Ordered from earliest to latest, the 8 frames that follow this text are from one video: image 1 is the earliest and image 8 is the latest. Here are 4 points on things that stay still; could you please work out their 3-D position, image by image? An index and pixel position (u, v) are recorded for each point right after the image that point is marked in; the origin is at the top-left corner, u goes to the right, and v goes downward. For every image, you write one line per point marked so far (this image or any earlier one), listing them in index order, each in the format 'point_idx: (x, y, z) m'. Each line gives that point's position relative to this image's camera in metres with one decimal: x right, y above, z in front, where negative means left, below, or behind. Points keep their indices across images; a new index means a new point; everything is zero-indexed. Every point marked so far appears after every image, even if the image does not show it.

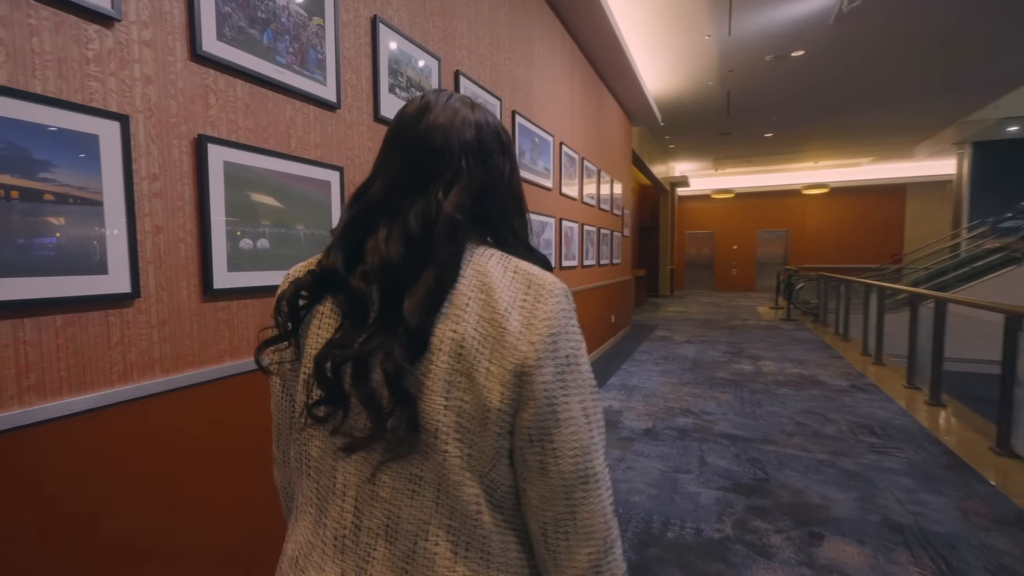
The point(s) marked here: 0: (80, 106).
0: (-1.3, +0.5, +1.4) m
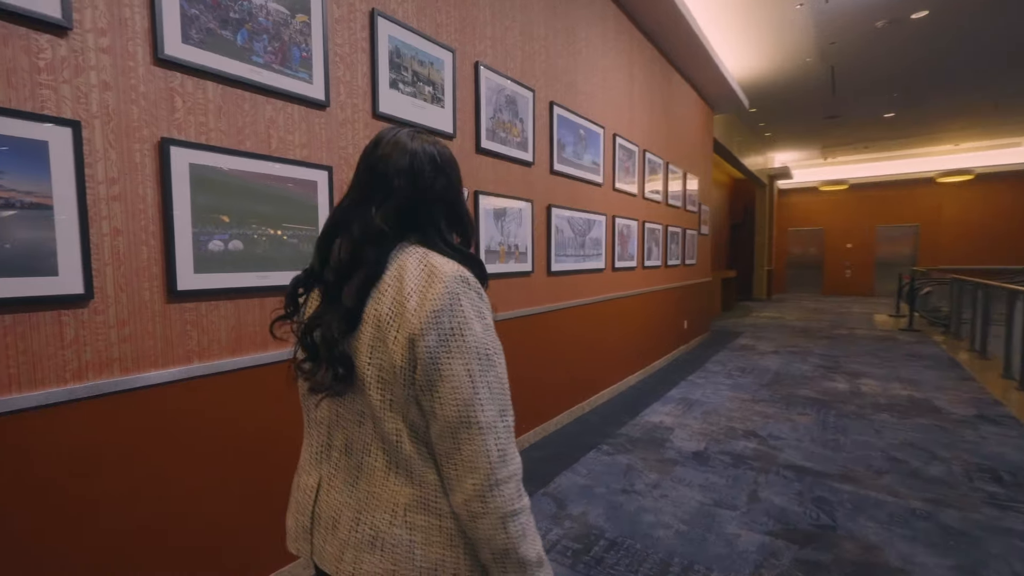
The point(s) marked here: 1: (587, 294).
0: (-1.5, +0.5, +1.4) m
1: (+0.8, -0.1, +4.7) m
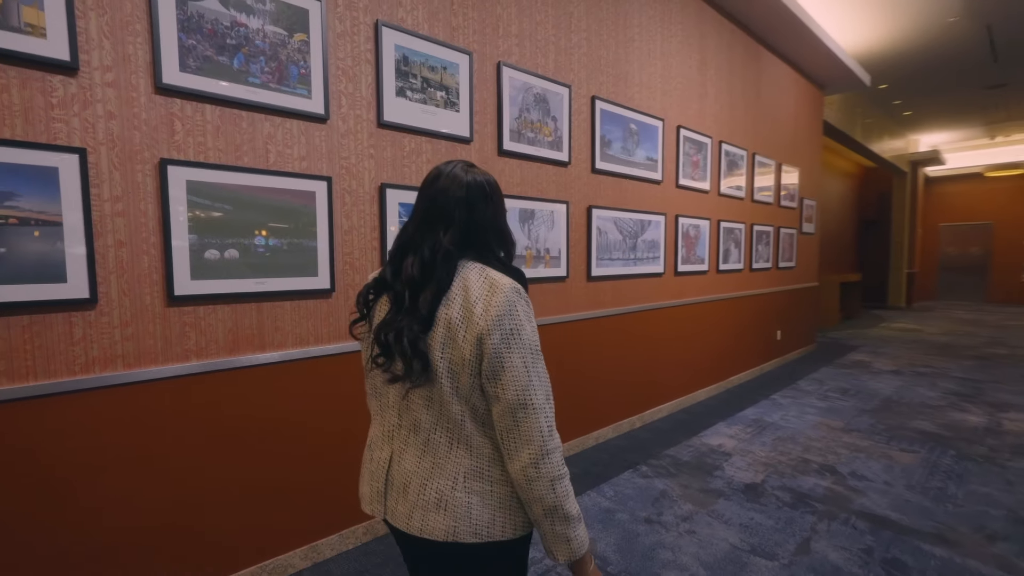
0: (-1.7, +0.5, +1.7) m
1: (+1.2, -0.1, +4.4) m
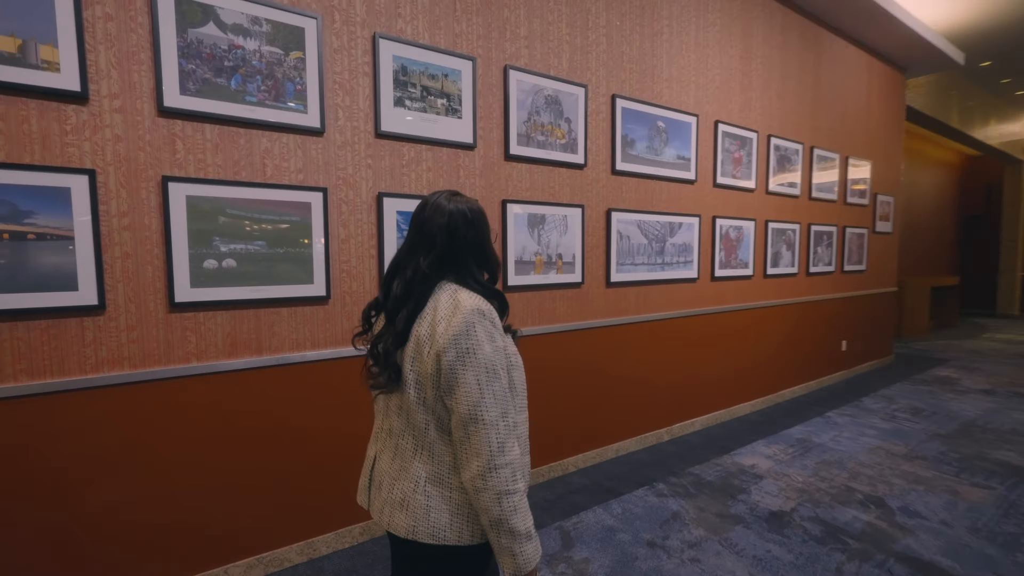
0: (-1.9, +0.5, +1.9) m
1: (+1.4, -0.2, +4.1) m
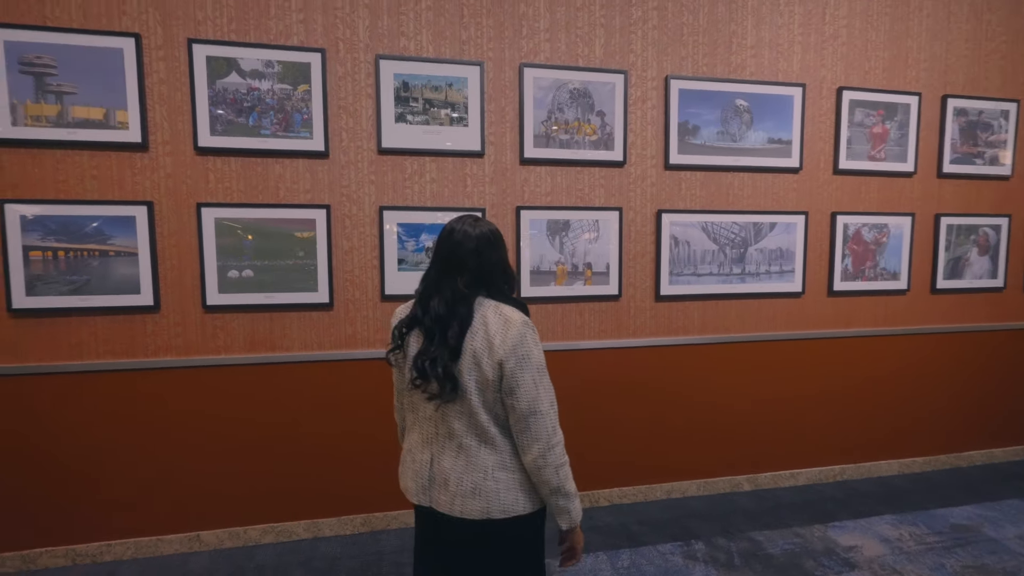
0: (-2.1, +0.5, +2.5) m
1: (+1.8, -0.3, +3.3) m
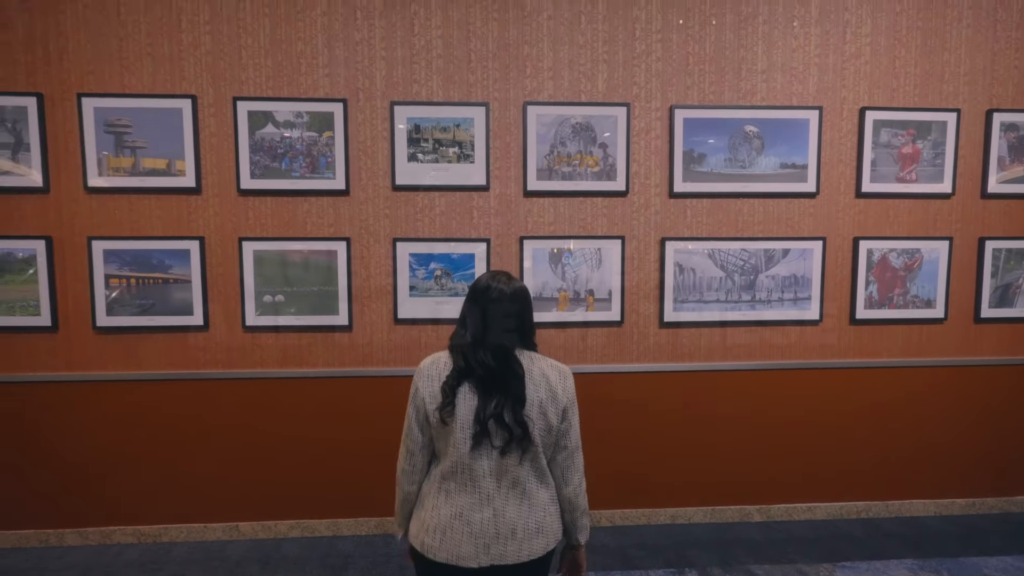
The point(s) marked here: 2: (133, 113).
0: (-2.1, +0.3, +3.0) m
1: (+1.8, -0.5, +3.3) m
2: (-2.4, +1.1, +2.9) m
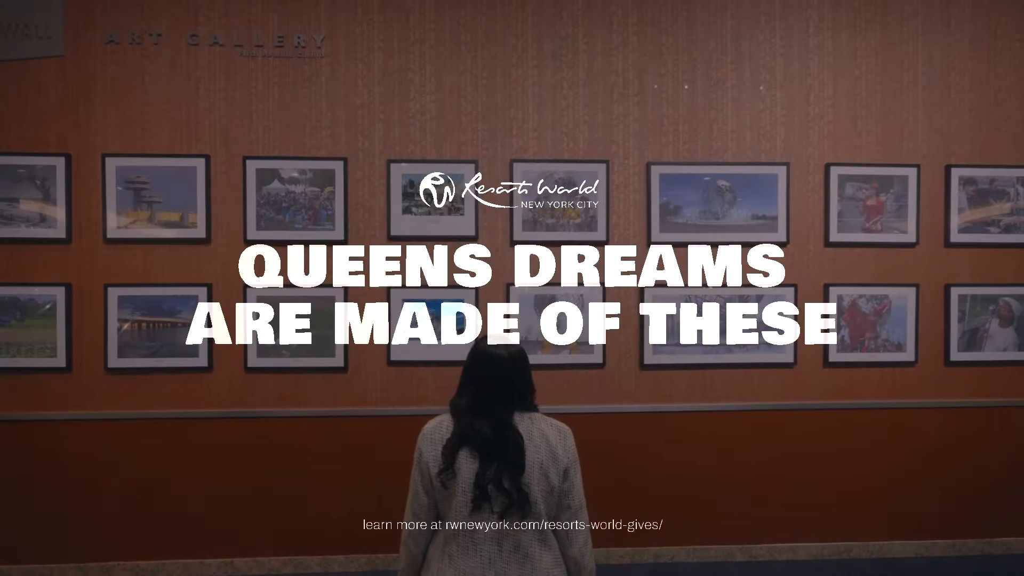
0: (-2.2, 0.0, +3.2) m
1: (+1.7, -0.8, +3.4) m
2: (-2.5, +0.8, +3.2) m
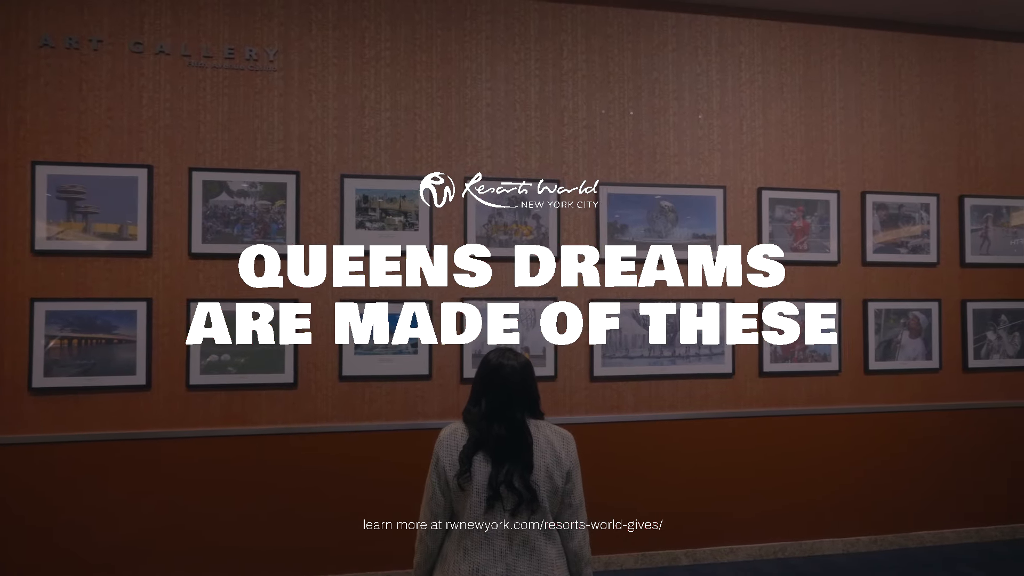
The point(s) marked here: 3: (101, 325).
0: (-2.5, -0.1, +3.1) m
1: (+1.4, -0.9, +3.6) m
2: (-2.8, +0.7, +3.1) m
3: (-2.7, -0.2, +3.0) m
